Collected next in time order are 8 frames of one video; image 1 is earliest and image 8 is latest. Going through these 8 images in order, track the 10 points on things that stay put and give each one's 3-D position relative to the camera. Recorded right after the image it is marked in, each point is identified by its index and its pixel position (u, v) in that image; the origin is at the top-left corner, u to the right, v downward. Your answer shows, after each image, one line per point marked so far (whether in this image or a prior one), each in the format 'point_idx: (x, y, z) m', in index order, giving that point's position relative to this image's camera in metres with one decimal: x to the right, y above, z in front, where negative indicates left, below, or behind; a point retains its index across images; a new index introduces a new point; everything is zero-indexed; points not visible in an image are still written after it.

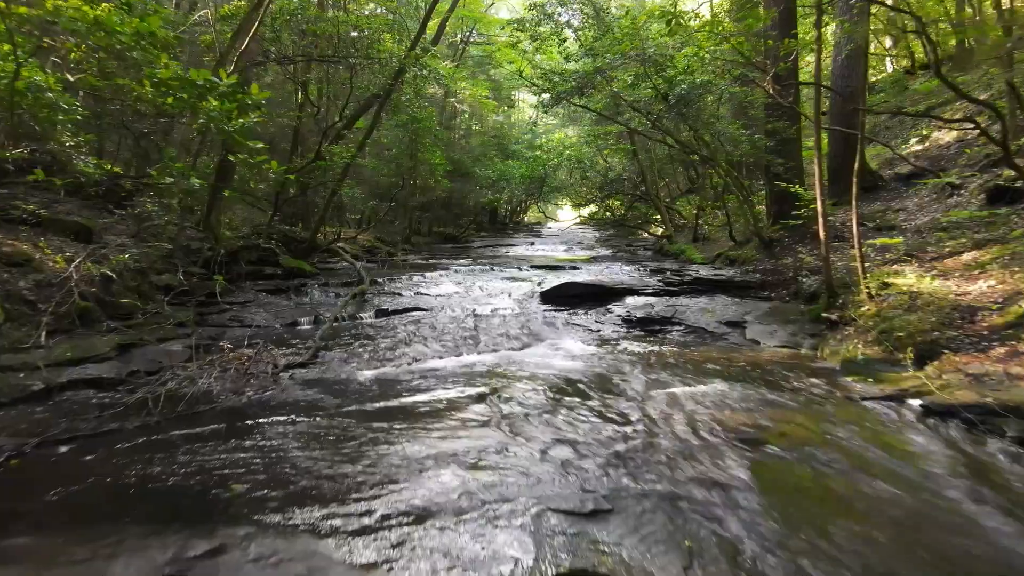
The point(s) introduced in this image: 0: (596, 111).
0: (+1.4, +3.0, +13.2) m
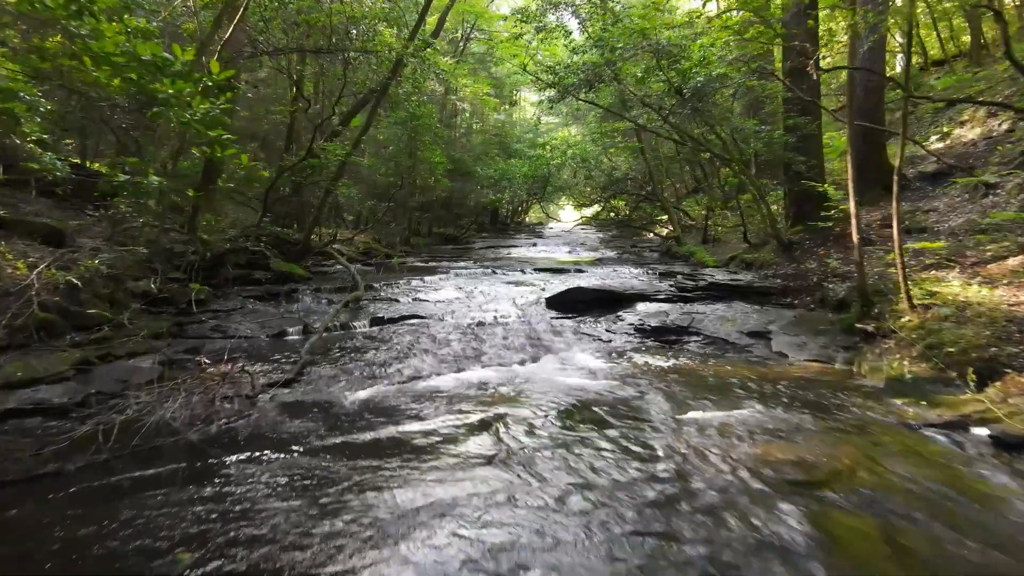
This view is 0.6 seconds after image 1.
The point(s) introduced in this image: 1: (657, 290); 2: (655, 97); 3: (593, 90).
0: (+1.5, +2.9, +12.6) m
1: (+1.9, 0.0, +10.2) m
2: (+2.1, +2.8, +11.2) m
3: (+1.2, +2.8, +10.9) m
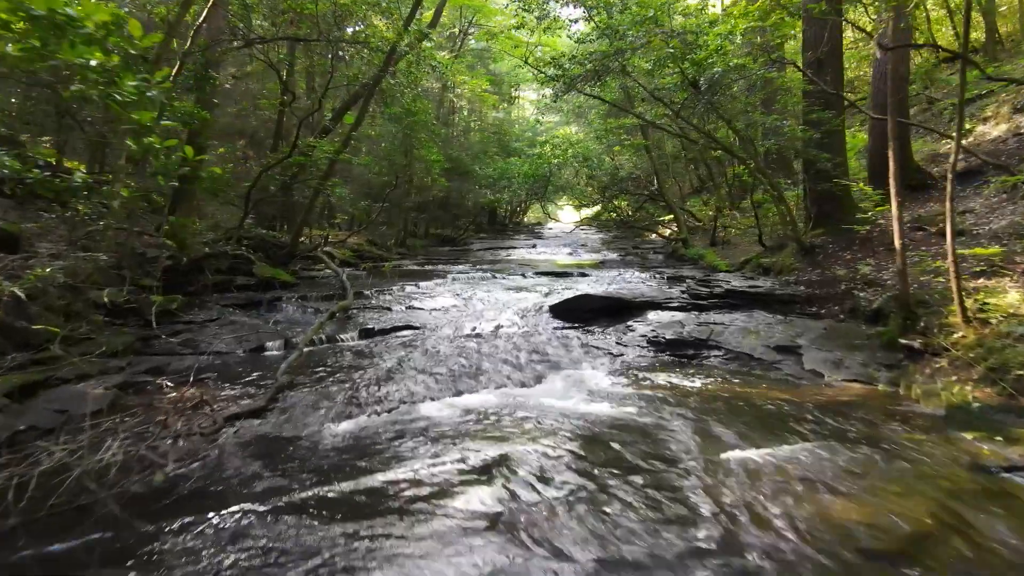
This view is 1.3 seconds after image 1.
0: (+1.5, +2.9, +11.9) m
1: (+1.9, -0.1, +9.5) m
2: (+2.1, +2.7, +10.5) m
3: (+1.2, +2.7, +10.2) m
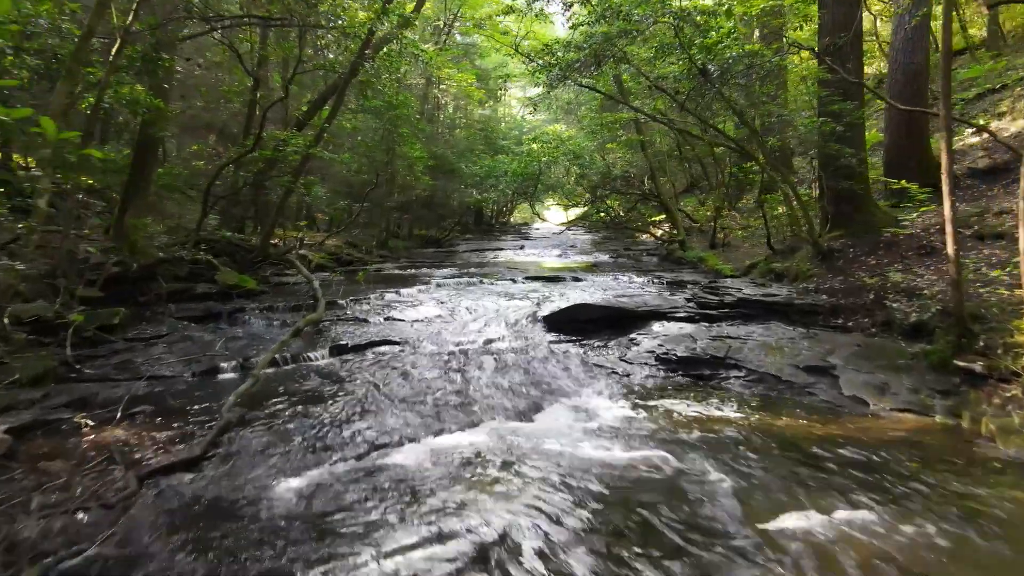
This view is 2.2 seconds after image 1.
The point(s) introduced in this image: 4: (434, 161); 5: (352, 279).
0: (+1.3, +2.8, +11.0) m
1: (+1.8, -0.2, +8.7) m
2: (+1.9, +2.6, +9.7) m
3: (+1.0, +2.7, +9.4) m
4: (-2.0, +3.2, +19.3) m
5: (-2.4, +0.1, +11.6) m
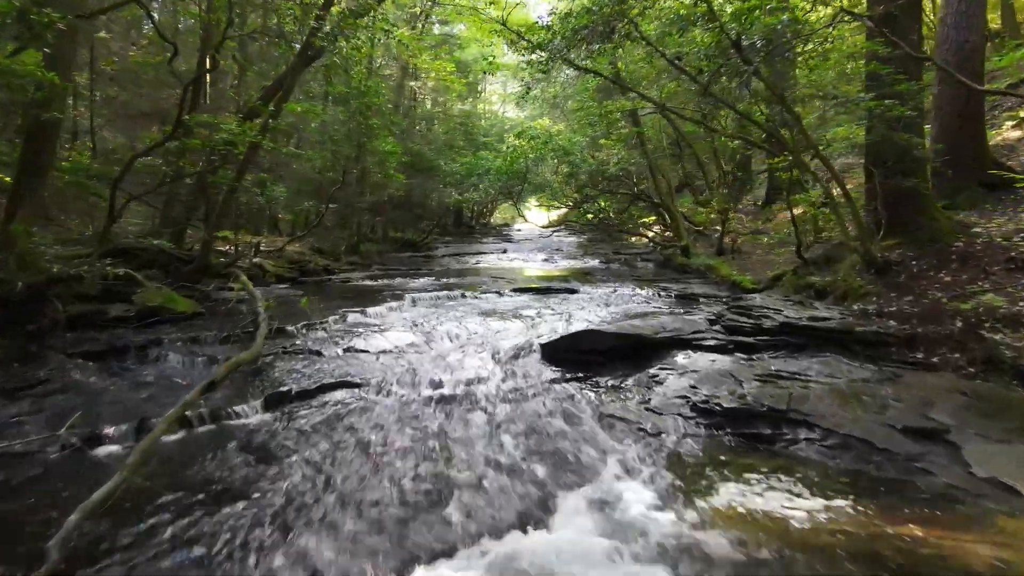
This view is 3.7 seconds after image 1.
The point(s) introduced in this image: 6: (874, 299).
0: (+1.2, +2.6, +9.5) m
1: (+1.7, -0.4, +7.2) m
2: (+1.8, +2.4, +8.1) m
3: (+0.9, +2.5, +7.8) m
4: (-2.3, +3.0, +17.7) m
5: (-2.6, -0.1, +9.9) m
6: (+3.1, -0.1, +6.6) m
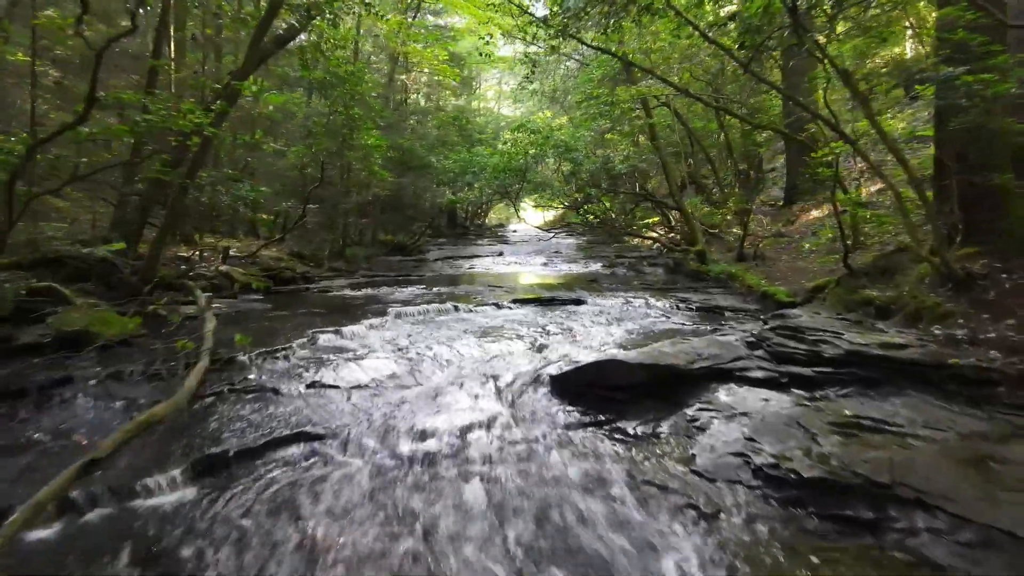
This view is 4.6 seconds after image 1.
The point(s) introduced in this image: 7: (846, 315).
0: (+1.2, +2.4, +8.3) m
1: (+1.7, -0.5, +5.9) m
2: (+1.8, +2.3, +6.9) m
3: (+0.9, +2.3, +6.6) m
4: (-2.4, +2.8, +16.5) m
5: (-2.6, -0.2, +8.7) m
6: (+3.1, -0.2, +5.4) m
7: (+2.9, -0.2, +6.6) m
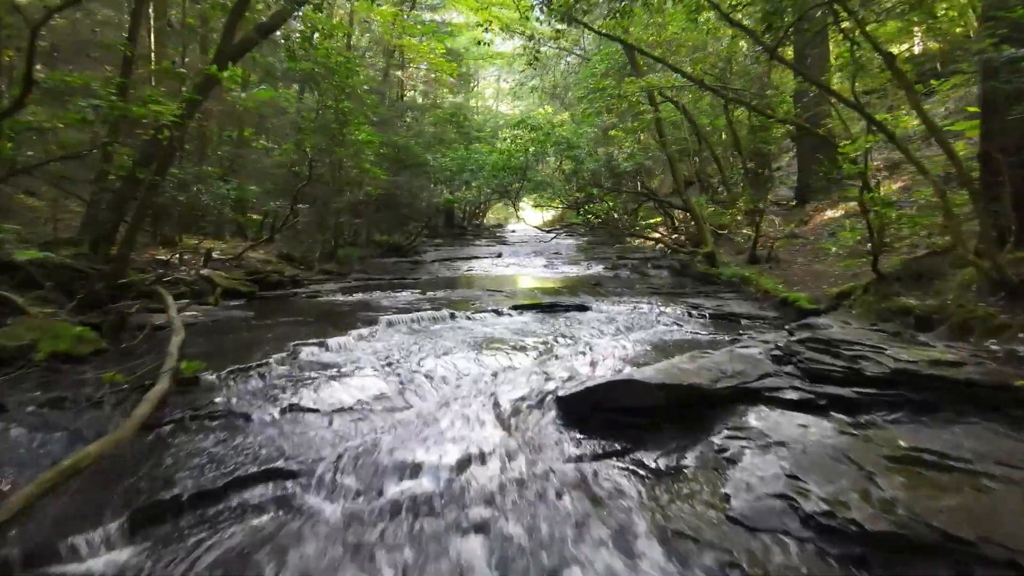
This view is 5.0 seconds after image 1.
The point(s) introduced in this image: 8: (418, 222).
0: (+1.2, +2.4, +7.7) m
1: (+1.8, -0.6, +5.3) m
2: (+1.8, +2.2, +6.3) m
3: (+0.9, +2.3, +6.0) m
4: (-2.4, +2.8, +15.8) m
5: (-2.6, -0.3, +8.1) m
6: (+3.2, -0.3, +4.8) m
7: (+2.9, -0.3, +6.0) m
8: (-2.4, +1.7, +19.8) m
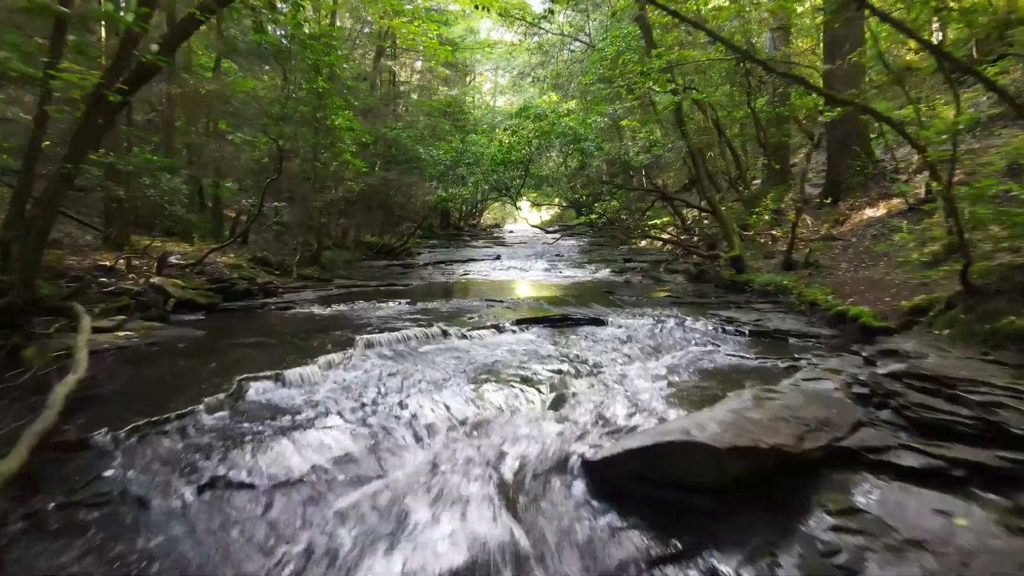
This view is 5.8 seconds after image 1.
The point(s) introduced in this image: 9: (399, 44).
0: (+1.2, +2.3, +6.3) m
1: (+1.8, -0.7, +4.0) m
2: (+1.9, +2.1, +5.0) m
3: (+1.0, +2.2, +4.7) m
4: (-2.4, +2.7, +14.5) m
5: (-2.5, -0.4, +6.7) m
6: (+3.2, -0.4, +3.5) m
7: (+2.9, -0.4, +4.7) m
8: (-2.4, +1.6, +18.4) m
9: (-2.3, +4.9, +15.6) m
